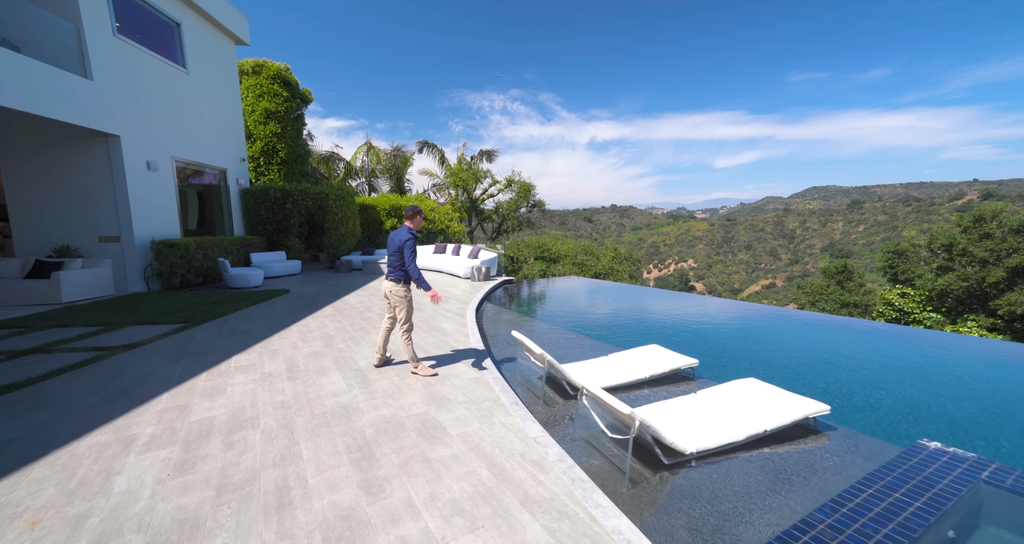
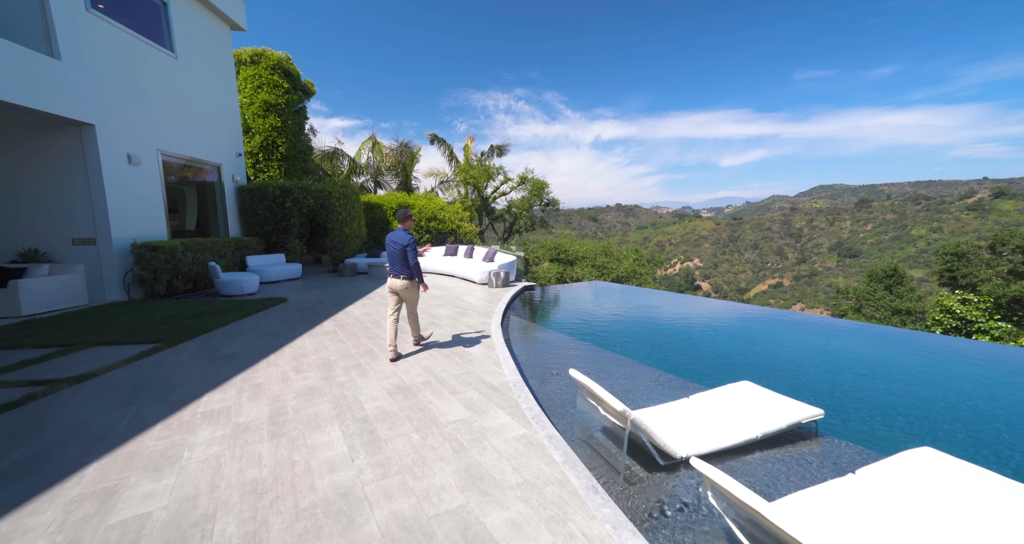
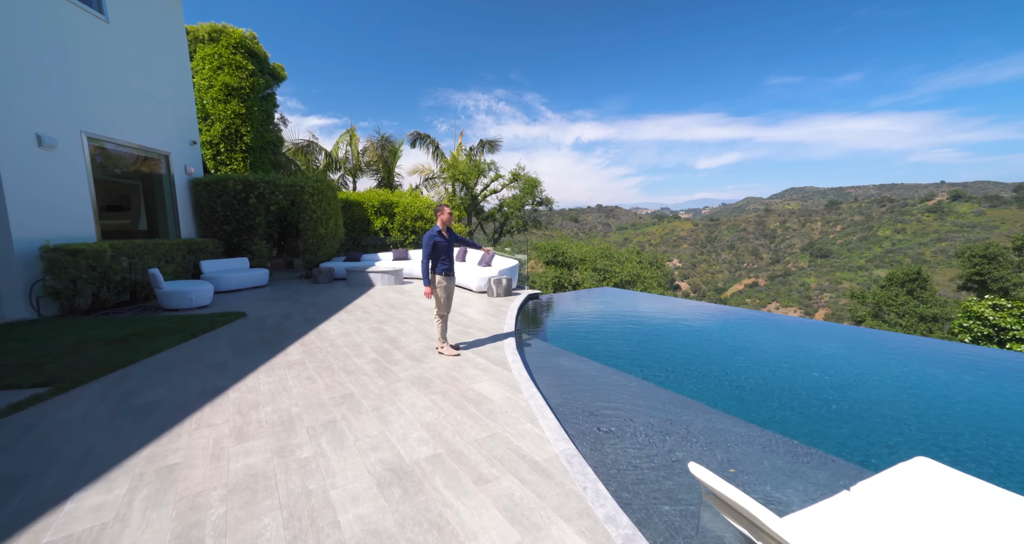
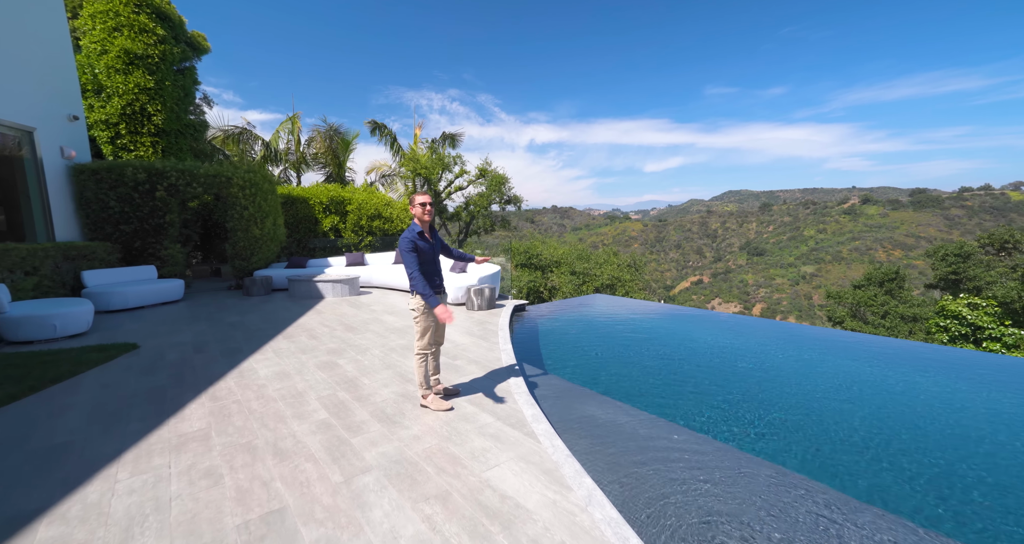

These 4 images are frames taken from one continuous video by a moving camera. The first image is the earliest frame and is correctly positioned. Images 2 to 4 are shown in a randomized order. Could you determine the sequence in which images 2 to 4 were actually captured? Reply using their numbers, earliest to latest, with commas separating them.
2, 3, 4
